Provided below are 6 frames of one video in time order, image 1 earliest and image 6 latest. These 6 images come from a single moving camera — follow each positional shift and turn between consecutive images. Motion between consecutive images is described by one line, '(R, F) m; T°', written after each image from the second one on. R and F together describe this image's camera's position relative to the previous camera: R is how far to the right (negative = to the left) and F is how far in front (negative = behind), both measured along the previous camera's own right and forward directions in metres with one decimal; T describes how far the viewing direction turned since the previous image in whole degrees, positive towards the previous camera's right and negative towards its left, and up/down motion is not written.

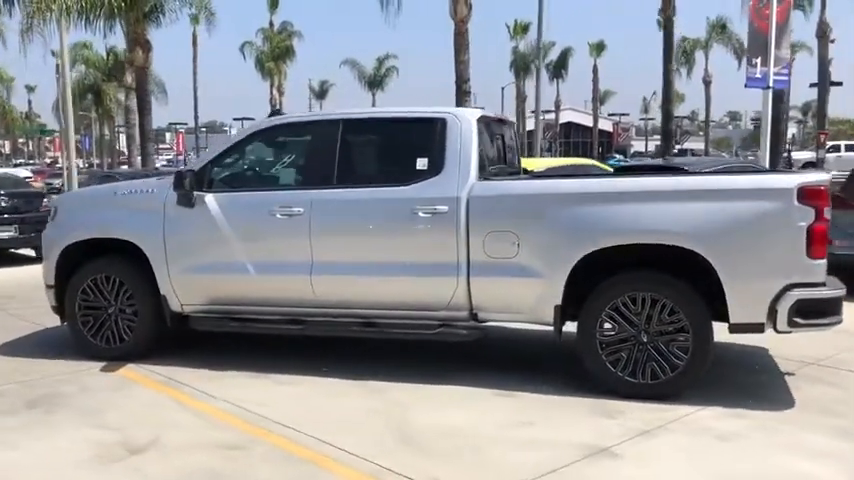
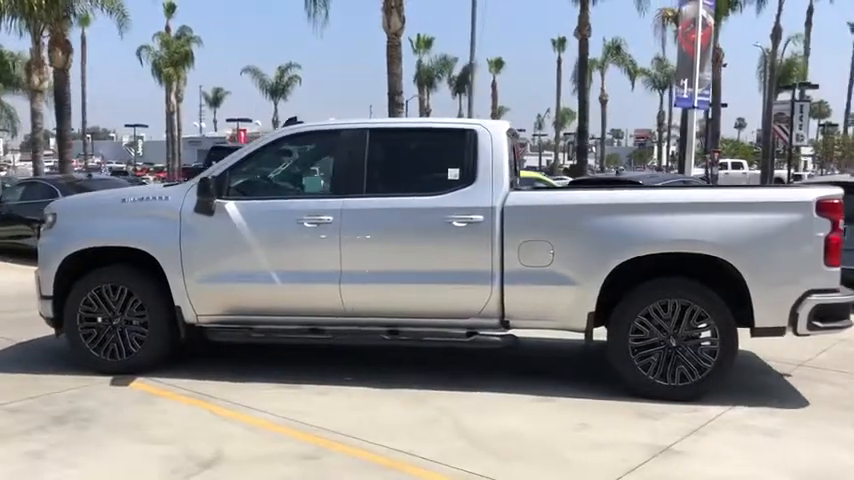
(-1.2, 0.0) m; +8°
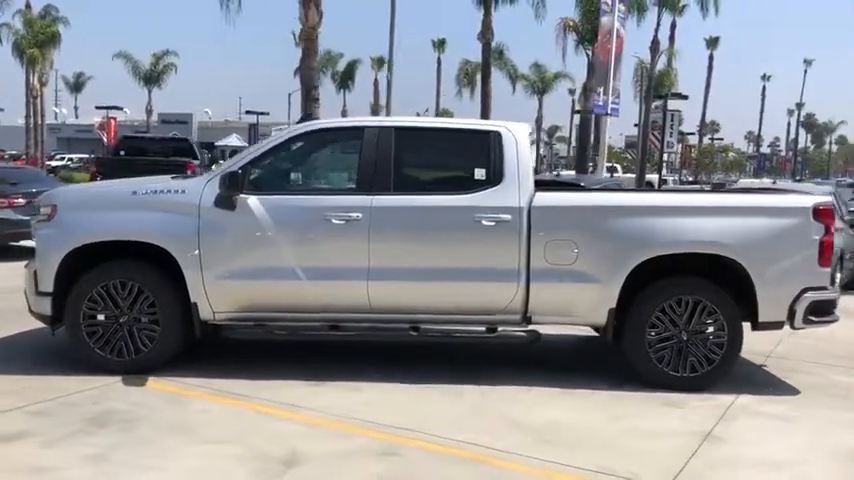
(-1.3, 0.0) m; +9°
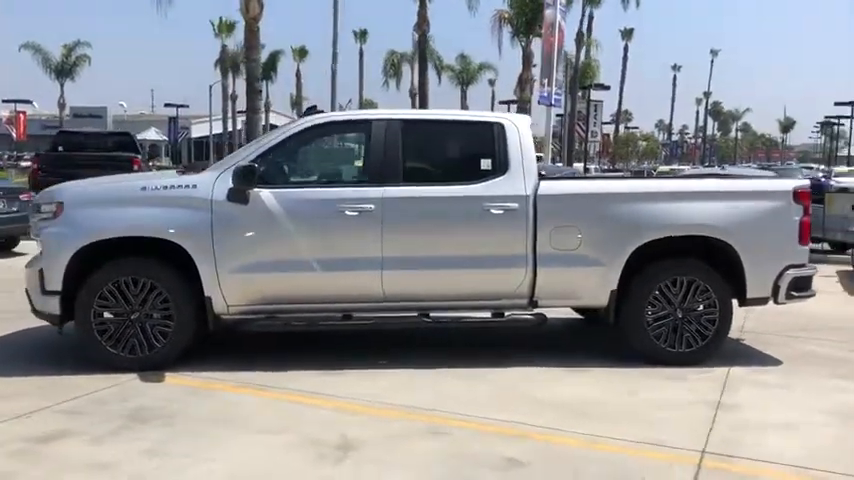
(-0.8, -0.2) m; +6°
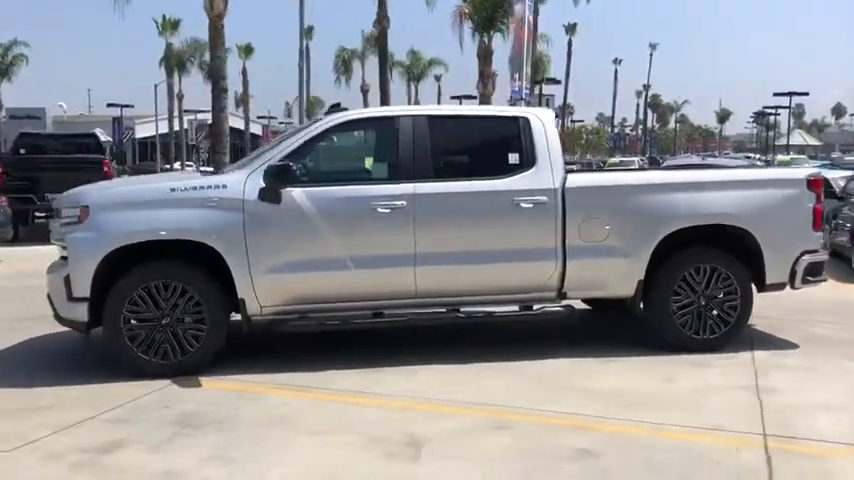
(-0.7, 0.0) m; +4°
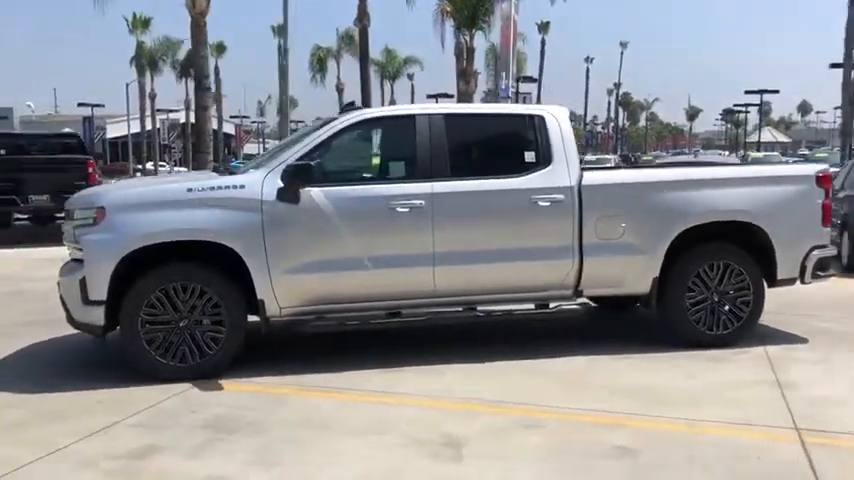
(-0.4, 0.0) m; +2°
